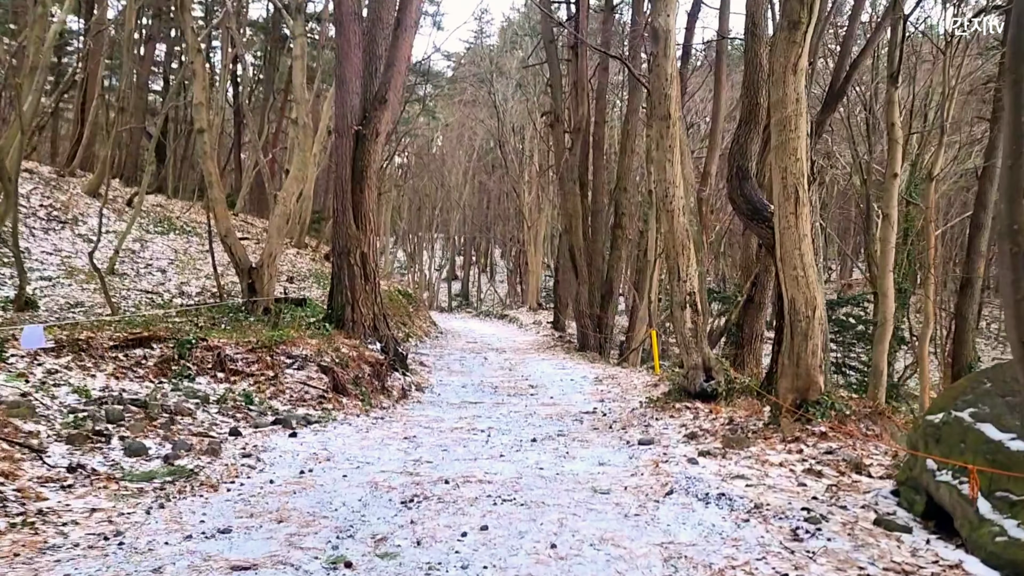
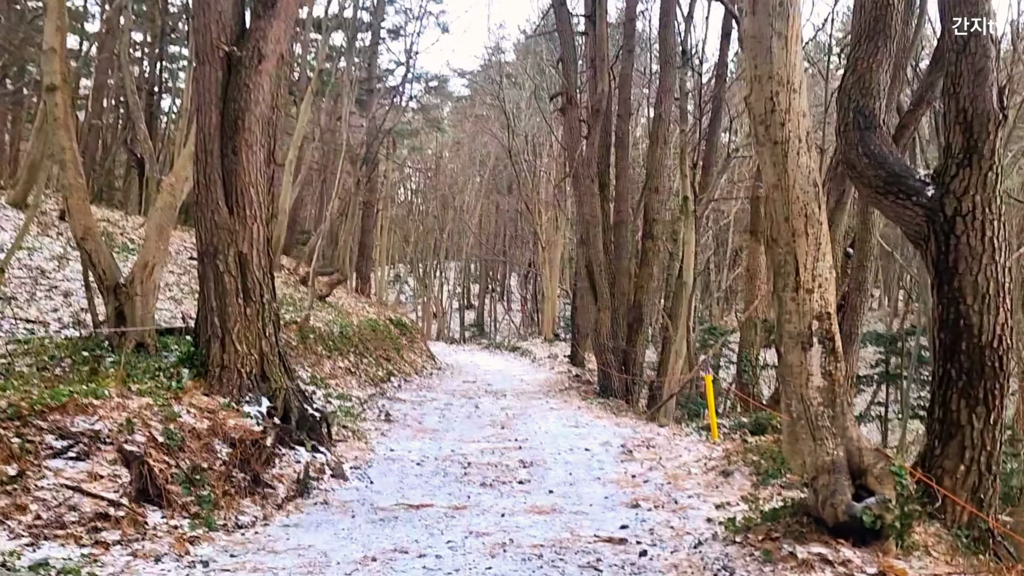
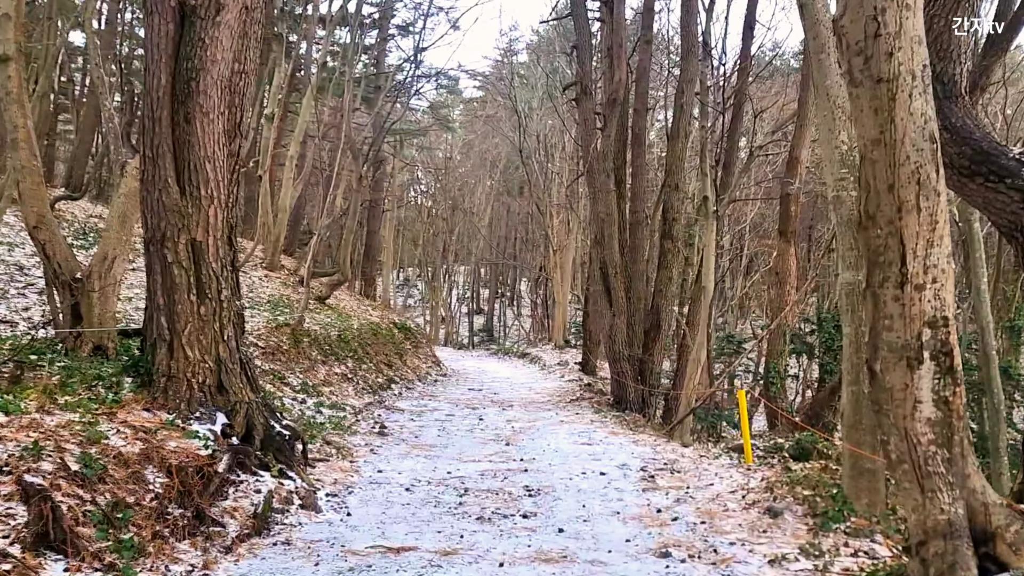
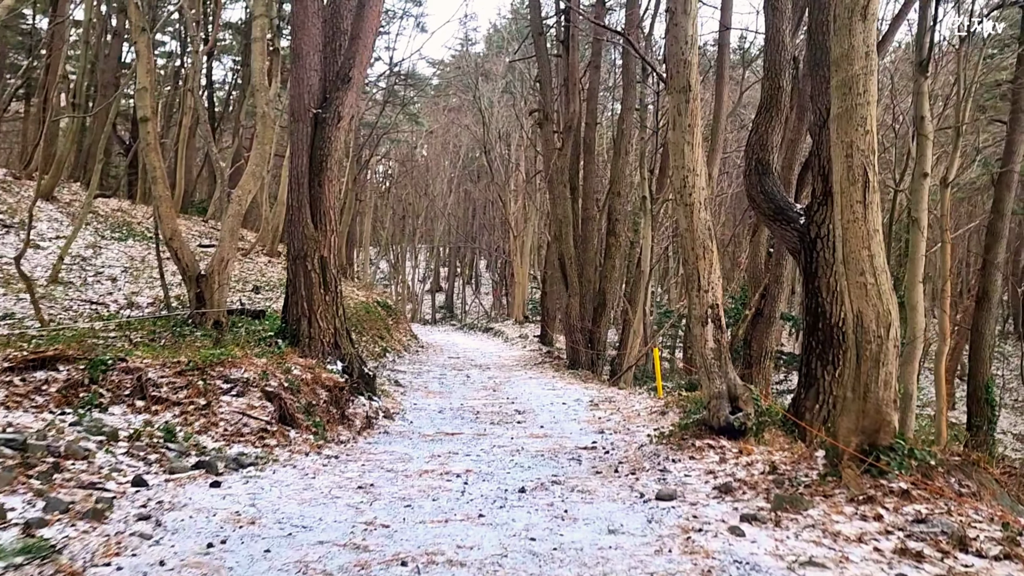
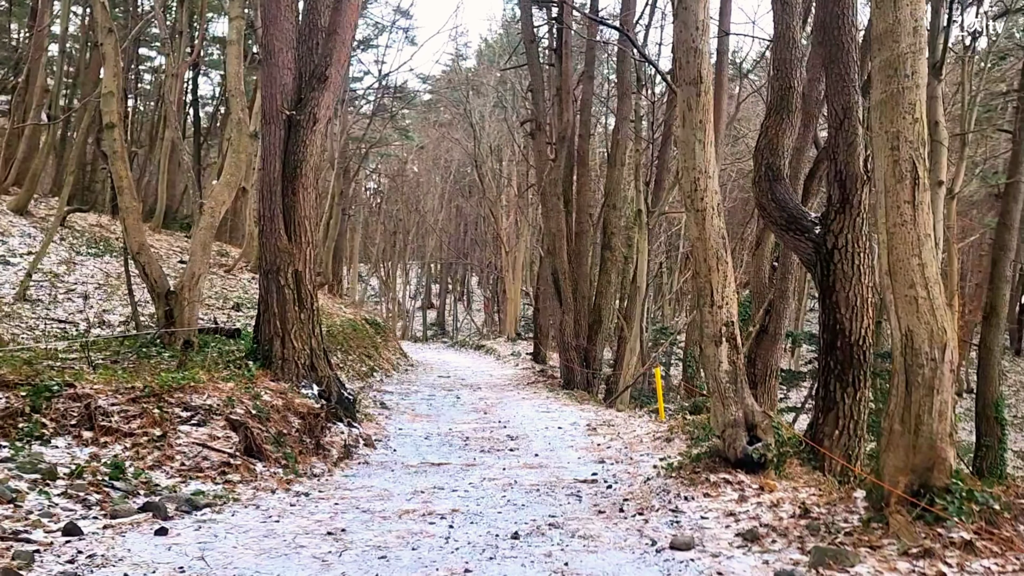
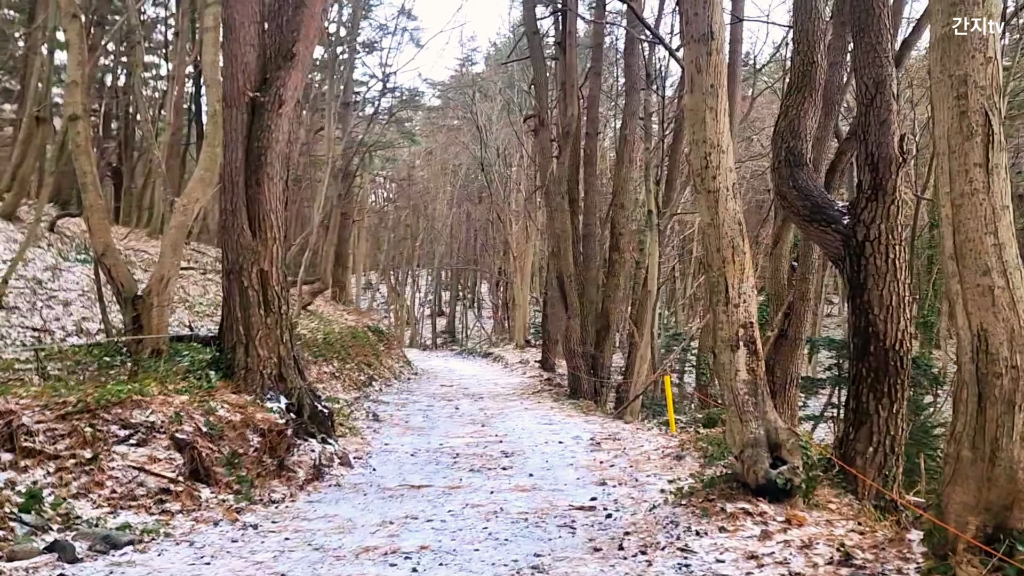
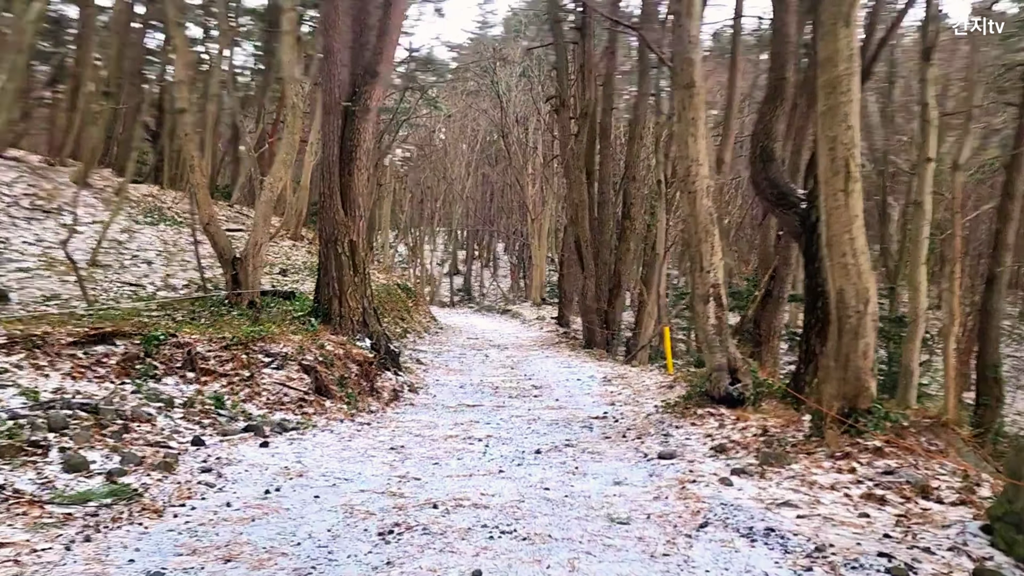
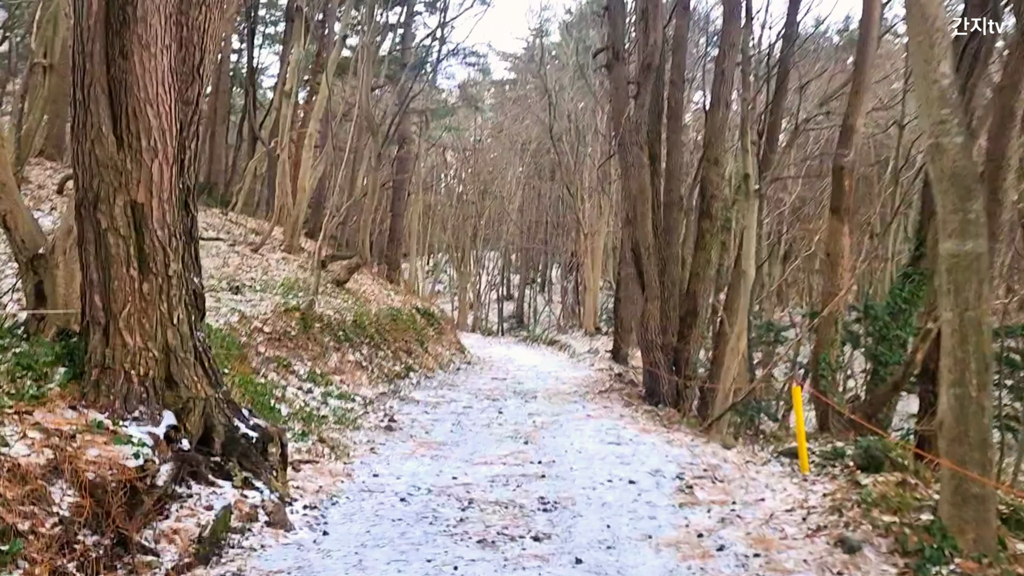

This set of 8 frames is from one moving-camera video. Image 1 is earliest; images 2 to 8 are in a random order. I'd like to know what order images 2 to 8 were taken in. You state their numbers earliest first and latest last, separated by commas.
7, 4, 5, 6, 2, 3, 8
